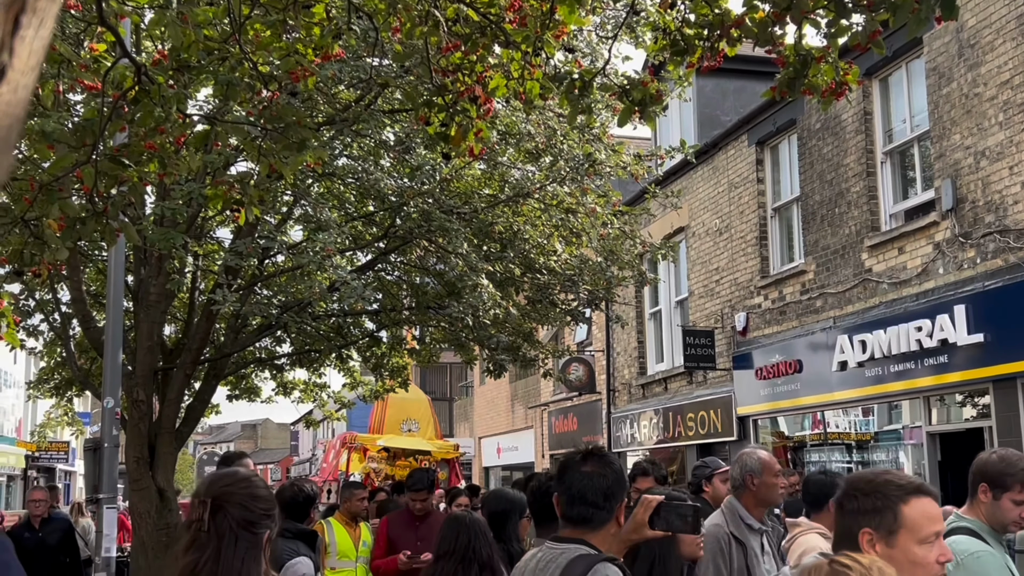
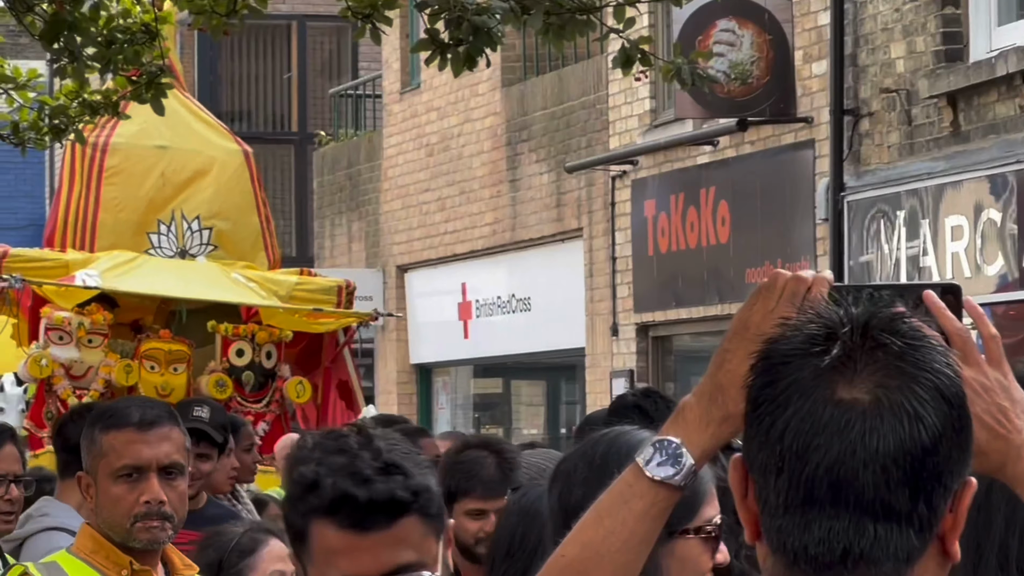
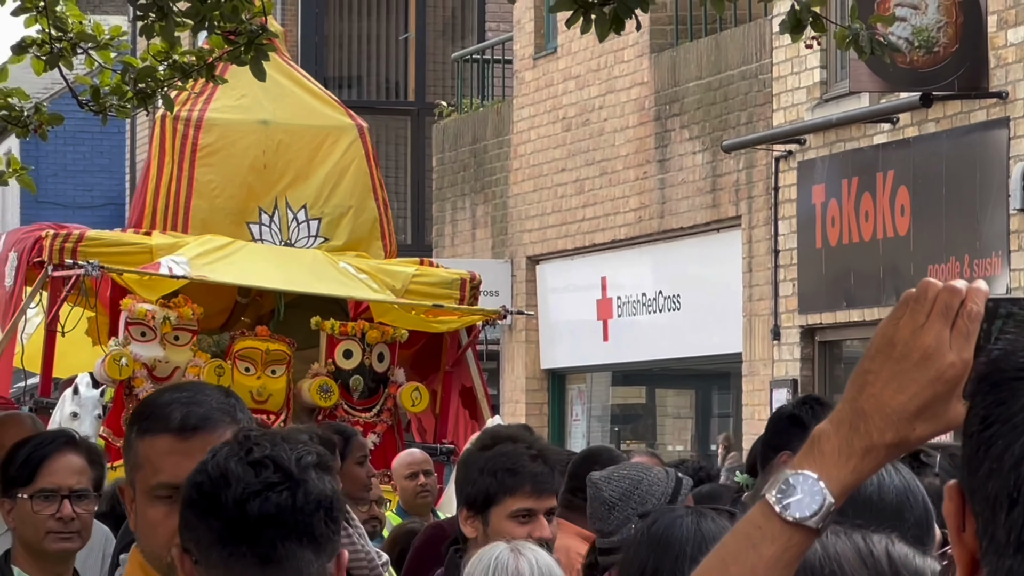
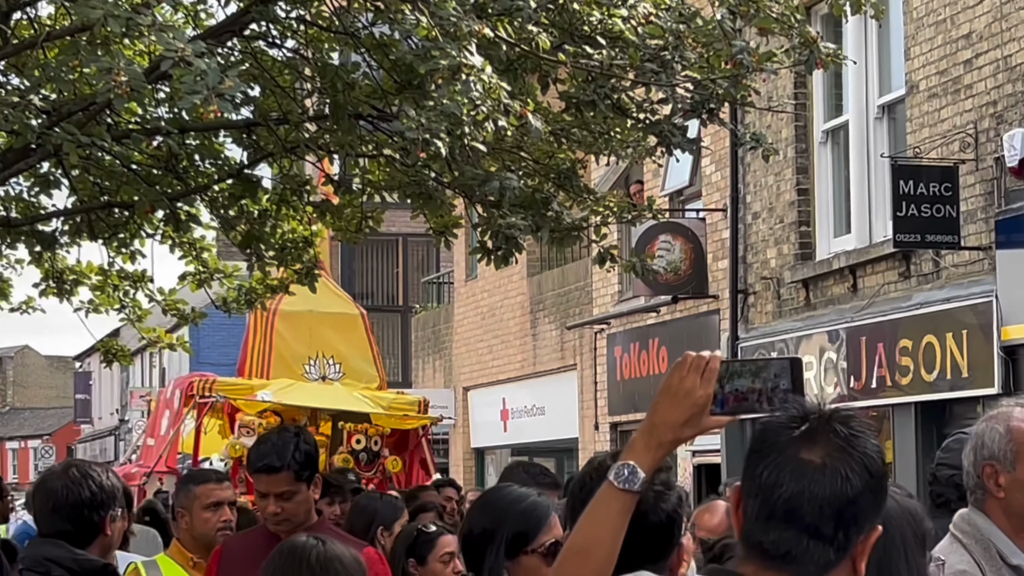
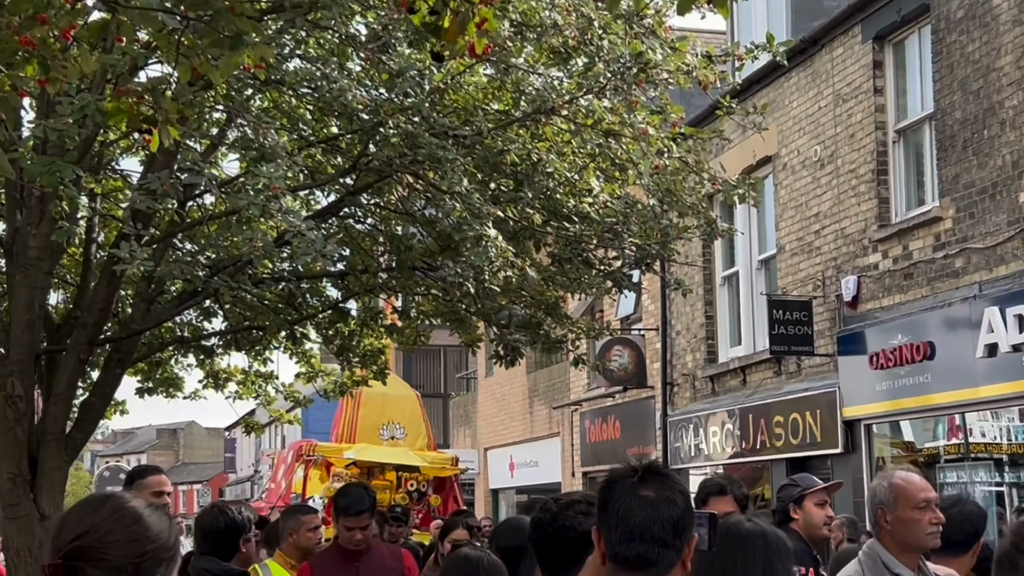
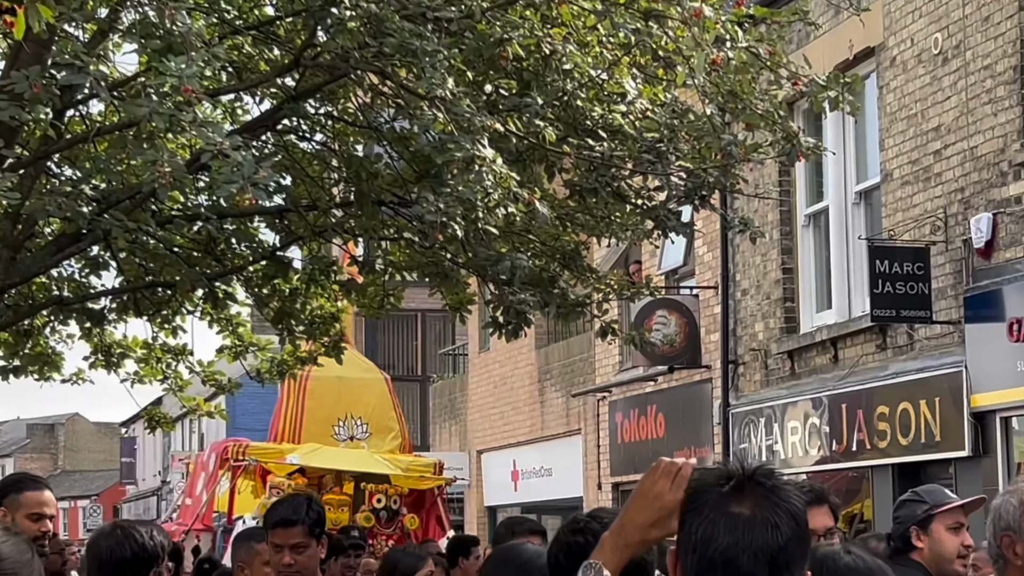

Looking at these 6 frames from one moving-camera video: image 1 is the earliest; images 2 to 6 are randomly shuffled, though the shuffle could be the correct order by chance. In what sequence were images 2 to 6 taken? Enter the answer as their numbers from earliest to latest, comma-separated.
5, 6, 4, 2, 3
